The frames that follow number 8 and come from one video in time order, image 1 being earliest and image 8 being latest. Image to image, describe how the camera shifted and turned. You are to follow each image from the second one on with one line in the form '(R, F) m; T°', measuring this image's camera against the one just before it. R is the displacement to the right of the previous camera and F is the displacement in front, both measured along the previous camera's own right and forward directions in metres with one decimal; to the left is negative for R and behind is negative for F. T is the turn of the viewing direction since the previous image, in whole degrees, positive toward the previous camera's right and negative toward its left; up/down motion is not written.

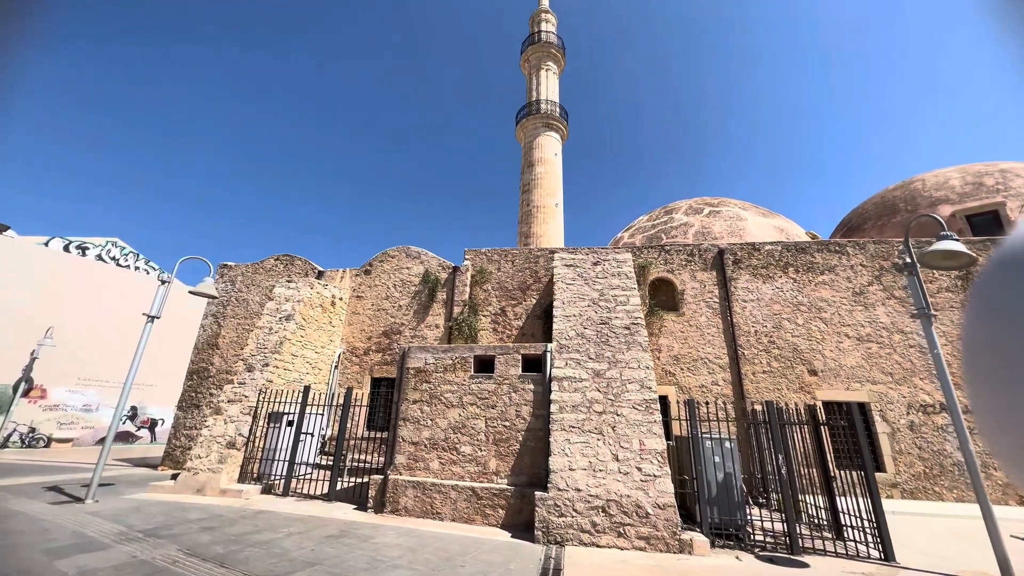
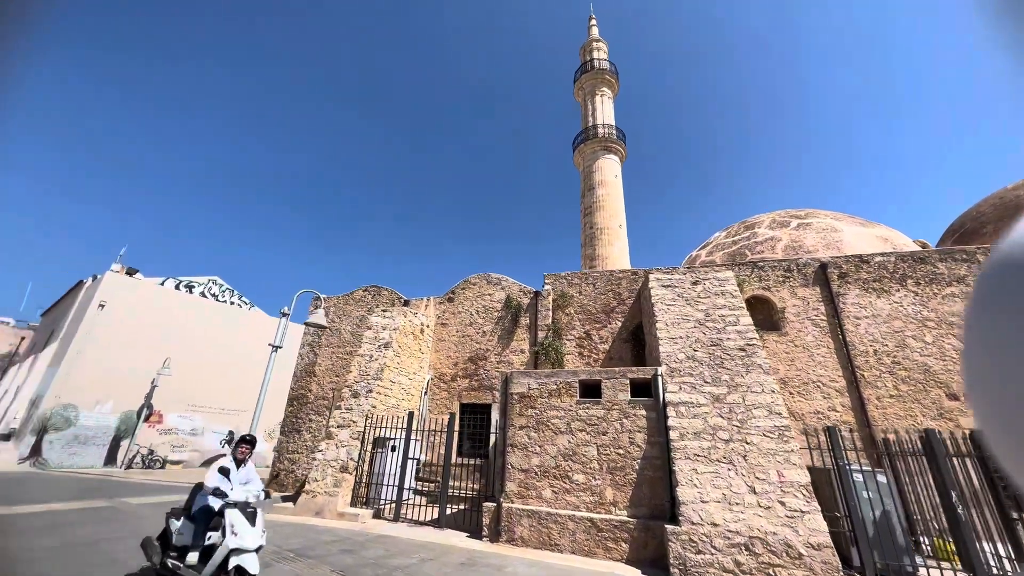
(-1.1, -0.1) m; -6°
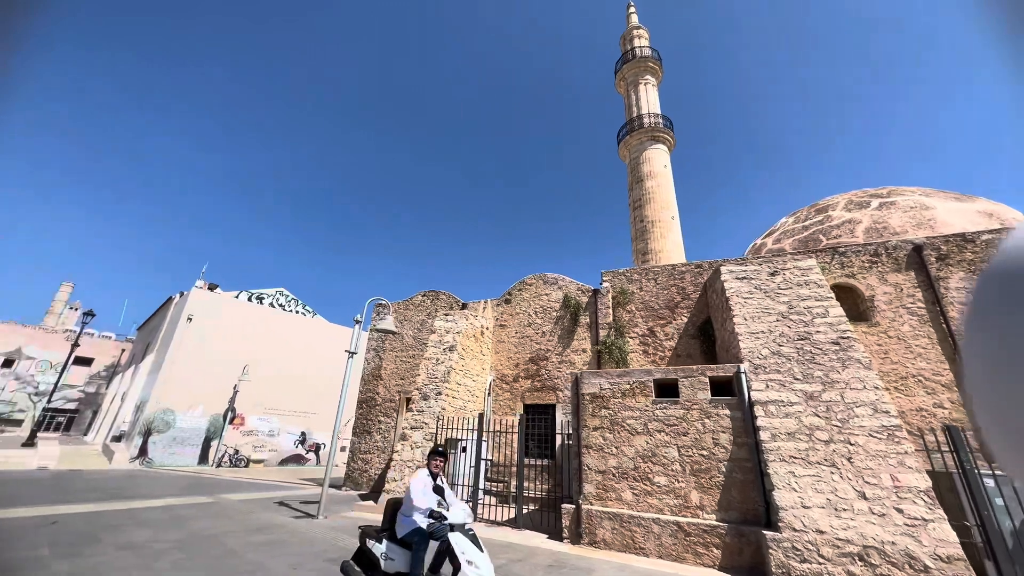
(-0.5, 0.0) m; -6°
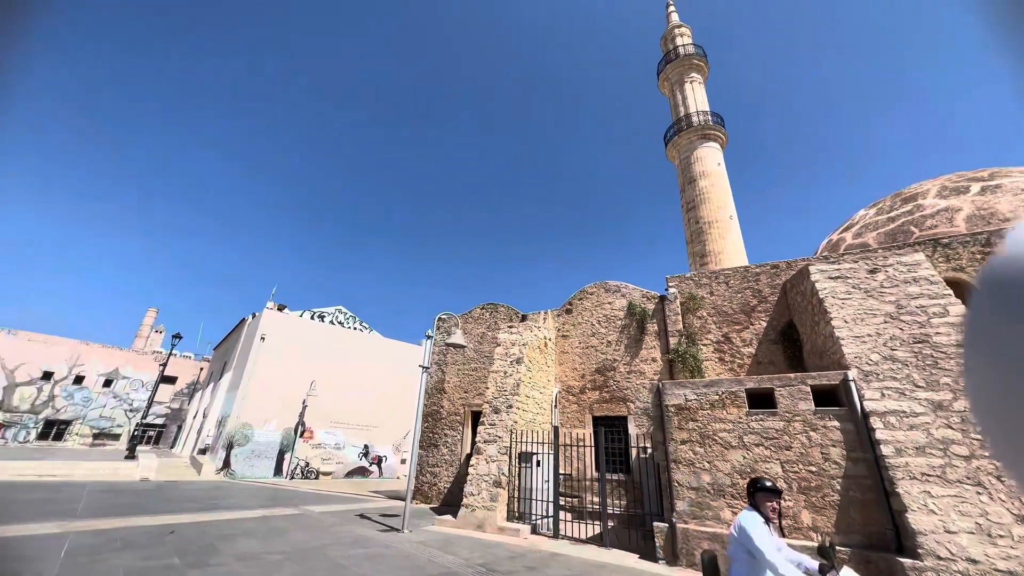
(-0.7, 0.0) m; -6°
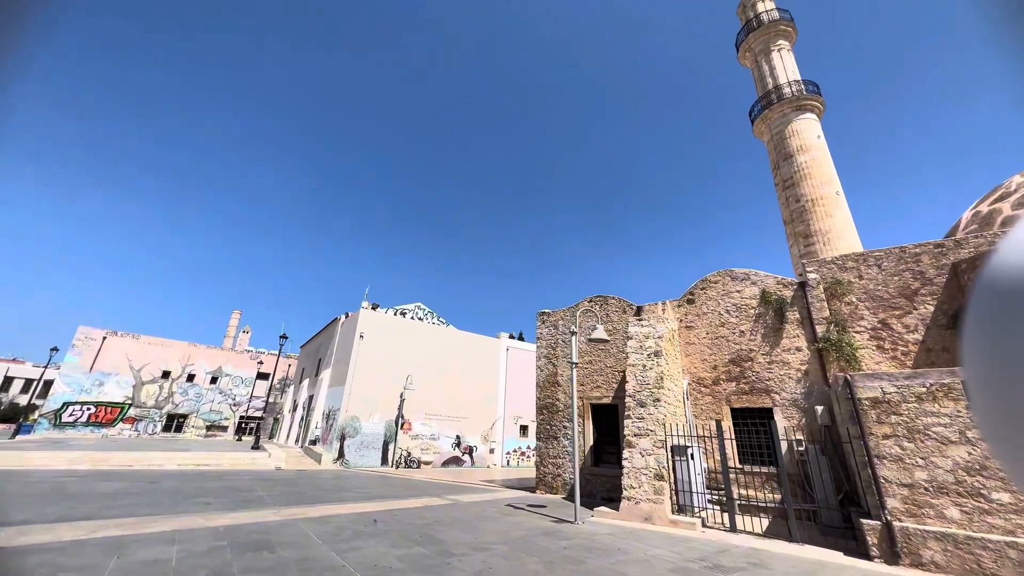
(-2.5, -0.1) m; -5°
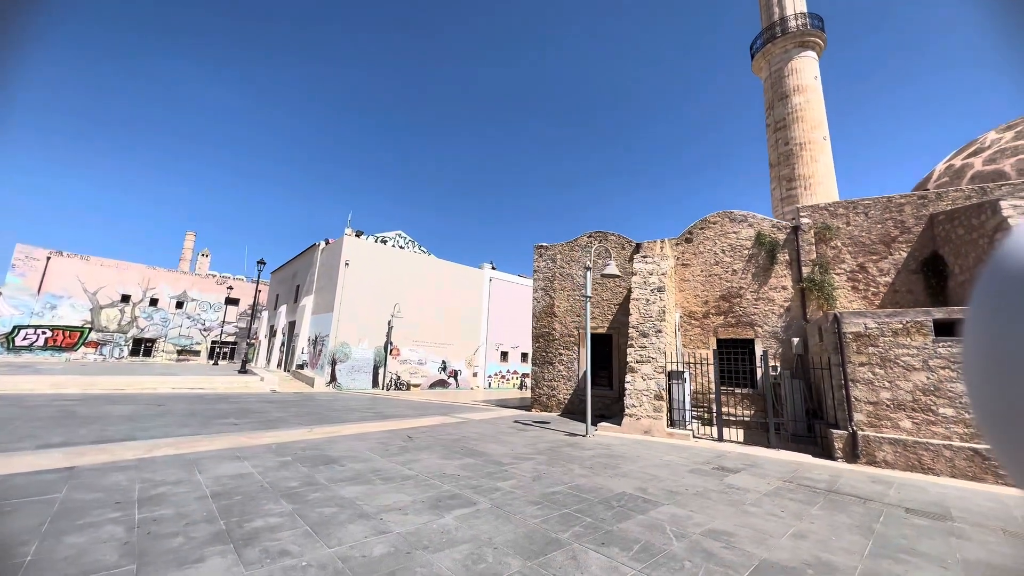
(-1.3, 0.0) m; +6°
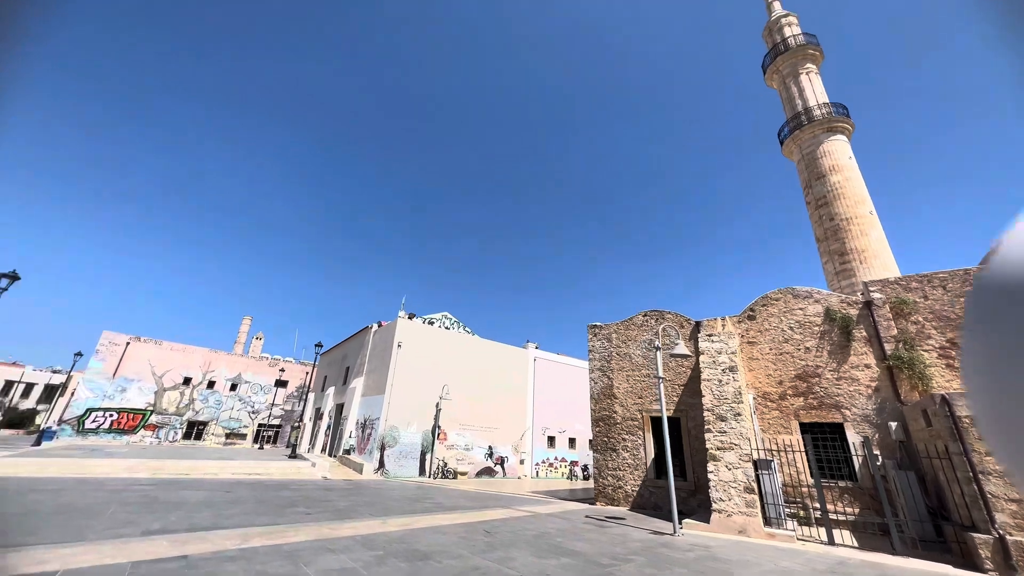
(-0.9, -0.3) m; -4°
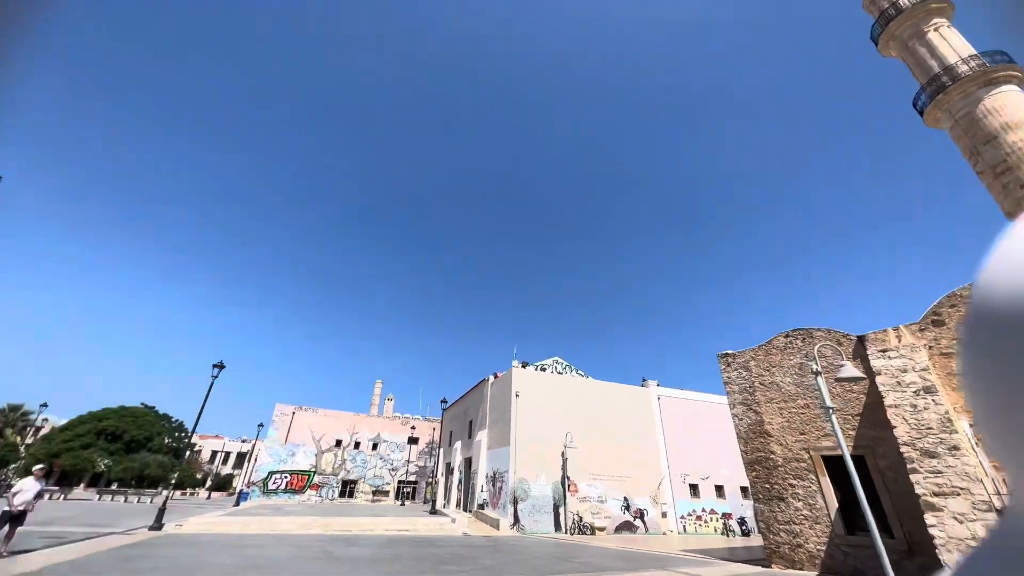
(-0.5, -0.3) m; -14°
